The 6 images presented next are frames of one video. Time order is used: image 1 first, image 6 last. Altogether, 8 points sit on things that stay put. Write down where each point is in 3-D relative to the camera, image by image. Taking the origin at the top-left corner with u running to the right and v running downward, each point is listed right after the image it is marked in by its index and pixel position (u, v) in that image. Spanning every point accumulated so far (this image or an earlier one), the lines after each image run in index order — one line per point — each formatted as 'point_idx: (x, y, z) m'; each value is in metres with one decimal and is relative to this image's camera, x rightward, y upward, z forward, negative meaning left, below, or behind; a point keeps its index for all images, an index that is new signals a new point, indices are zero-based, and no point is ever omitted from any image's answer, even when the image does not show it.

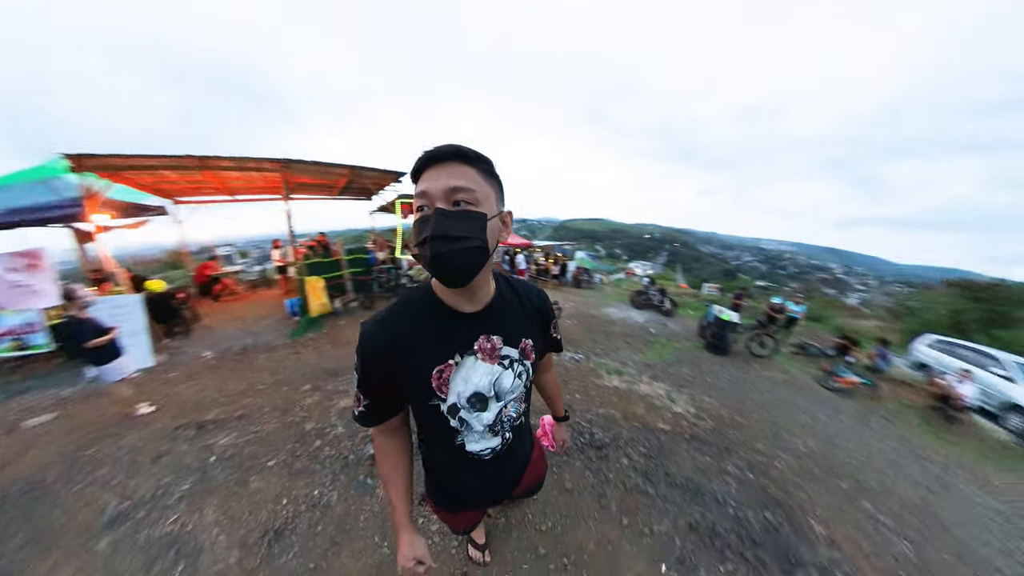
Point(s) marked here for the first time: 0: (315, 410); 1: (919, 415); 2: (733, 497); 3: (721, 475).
0: (-3.1, -1.8, +4.4) m
1: (+7.8, -2.3, +5.3) m
2: (+2.5, -2.4, +3.5) m
3: (+2.8, -2.5, +3.9) m
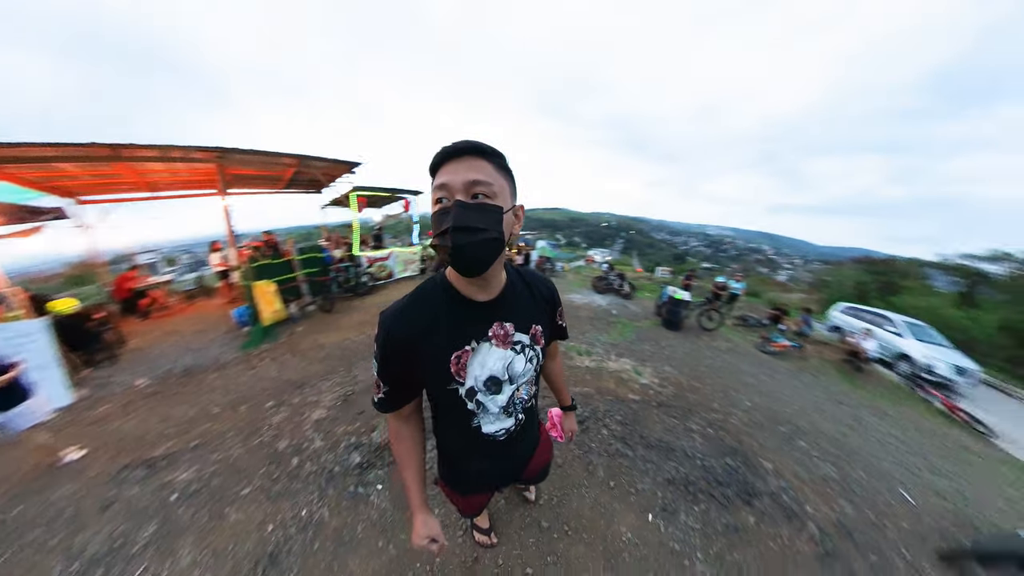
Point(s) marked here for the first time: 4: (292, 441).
0: (-3.2, -1.9, +4.0) m
1: (+7.4, -1.7, +6.8) m
2: (+2.5, -2.2, +4.1) m
3: (+2.7, -2.2, +4.6) m
4: (-2.9, -1.9, +3.7) m
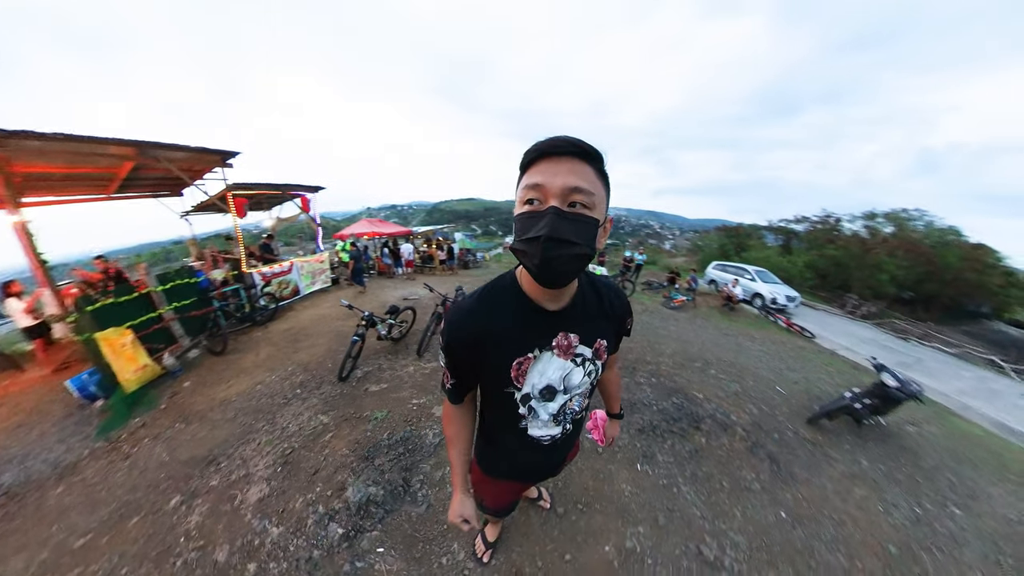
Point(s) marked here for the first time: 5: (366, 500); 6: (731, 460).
0: (-2.9, -2.3, +3.0) m
1: (+5.9, -0.6, +9.1) m
2: (+2.4, -1.8, +5.0) m
3: (+2.4, -1.8, +5.5) m
4: (-2.6, -2.3, +2.8) m
5: (-1.4, -2.1, +2.9) m
6: (+2.8, -2.2, +3.8) m
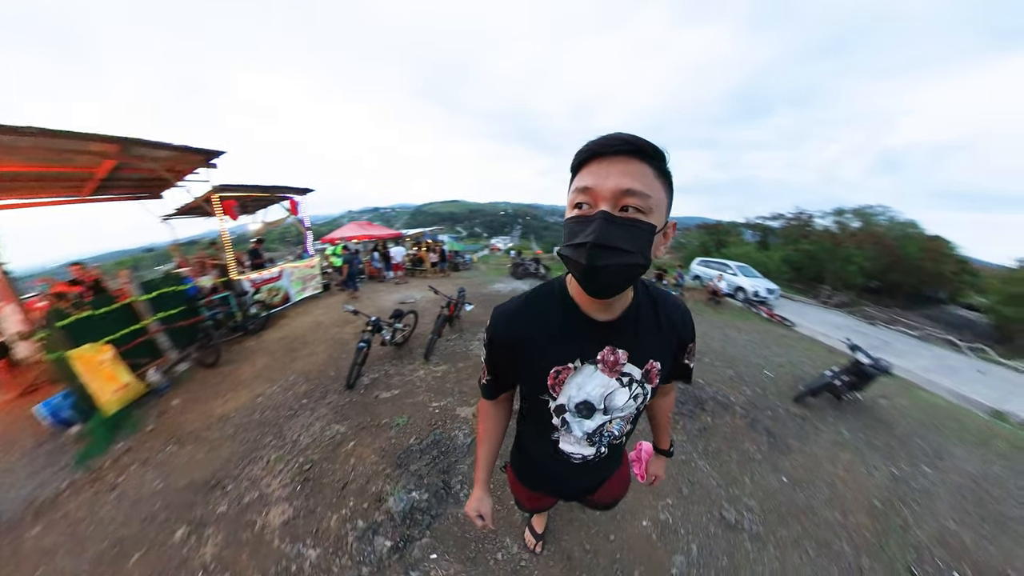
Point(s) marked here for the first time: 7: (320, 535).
0: (-2.5, -2.4, +2.8) m
1: (+5.7, -0.4, +9.6) m
2: (+2.6, -1.8, +5.3) m
3: (+2.5, -1.7, +5.8) m
4: (-2.2, -2.4, +2.7) m
5: (-1.0, -2.1, +2.9) m
6: (+3.1, -2.1, +4.1) m
7: (-1.8, -2.2, +2.8) m
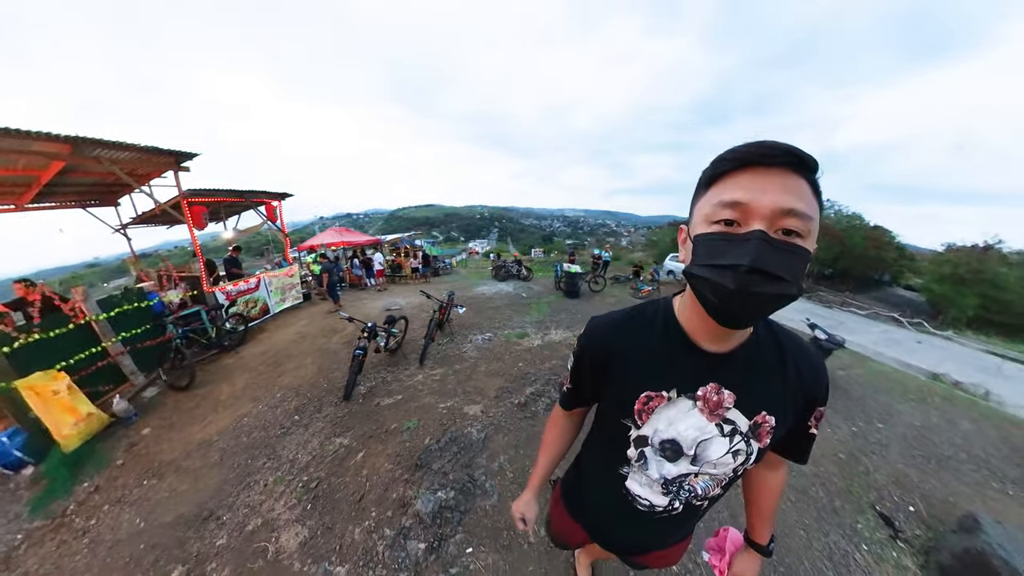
0: (-2.2, -2.5, +2.6) m
1: (+5.2, -0.2, +10.3) m
2: (+2.5, -1.7, +5.6) m
3: (+2.5, -1.6, +6.1) m
4: (-1.8, -2.4, +2.5) m
5: (-0.7, -2.1, +2.9) m
6: (+3.2, -2.0, +4.5) m
7: (-1.5, -2.3, +2.7) m
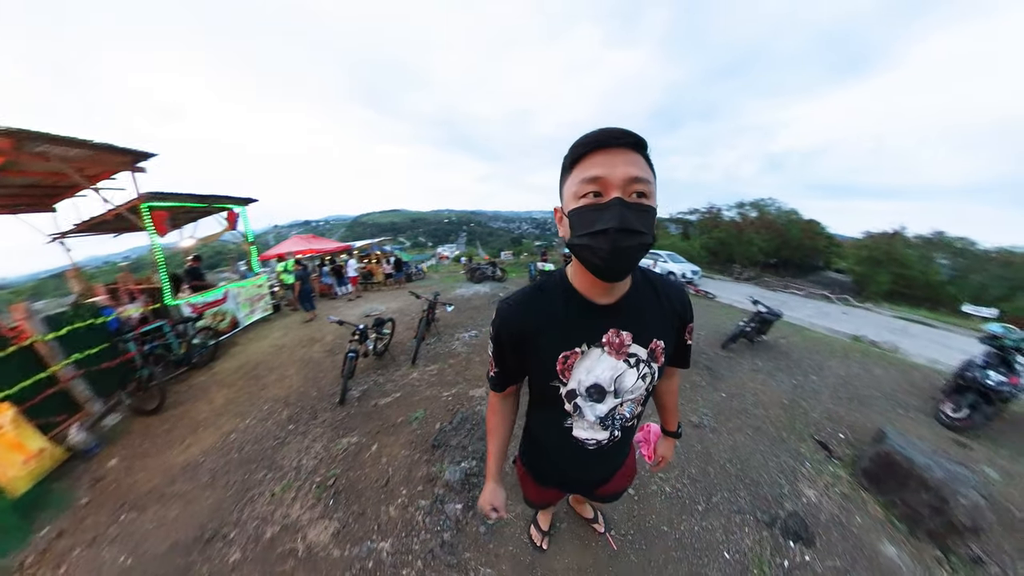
0: (-1.9, -2.5, +2.5) m
1: (+4.3, 0.0, +11.2) m
2: (+2.4, -1.5, +6.1) m
3: (+2.3, -1.4, +6.6) m
4: (-1.5, -2.4, +2.5) m
5: (-0.4, -2.0, +3.0) m
6: (+3.2, -1.7, +5.2) m
7: (-1.1, -2.2, +2.7) m
